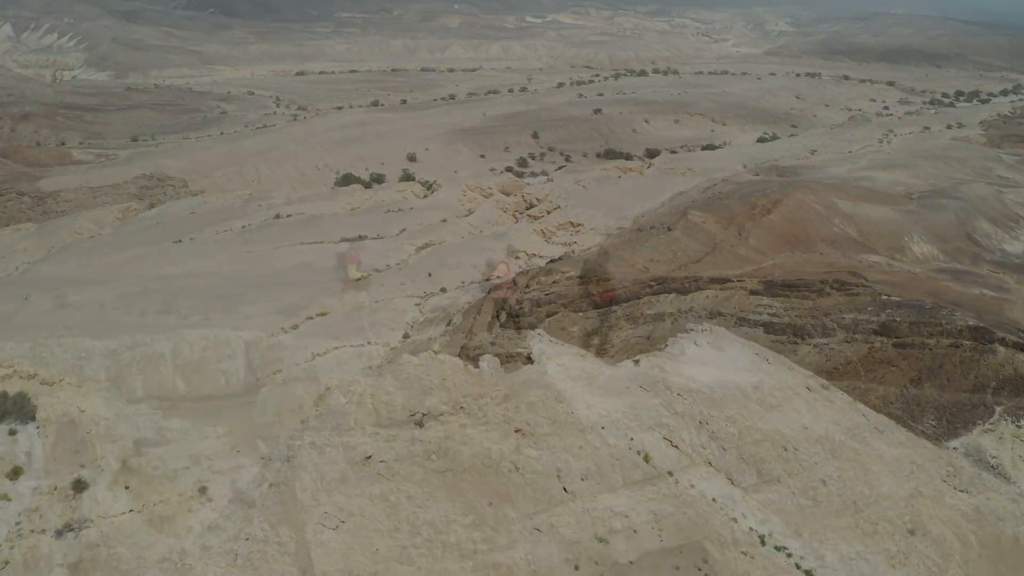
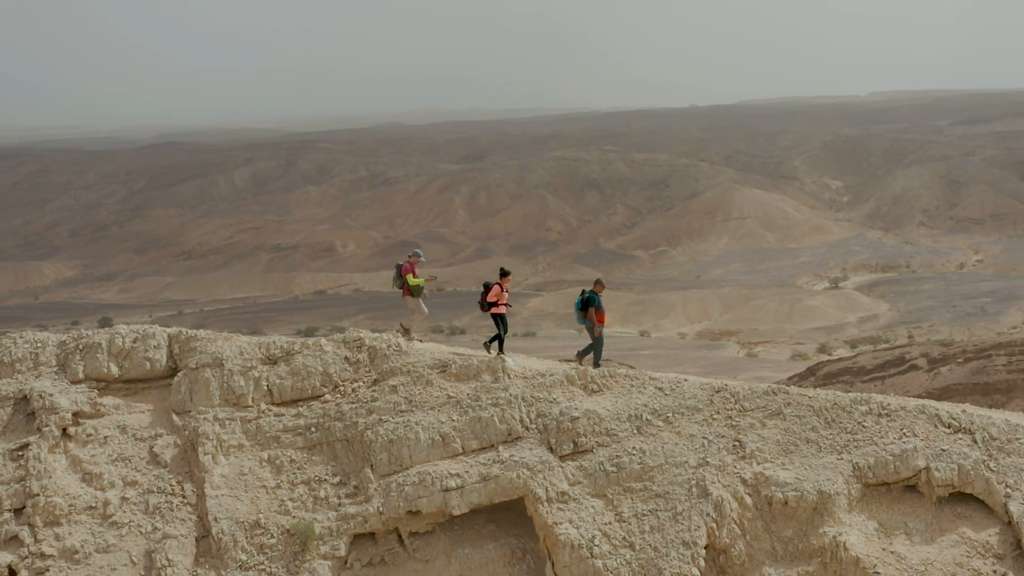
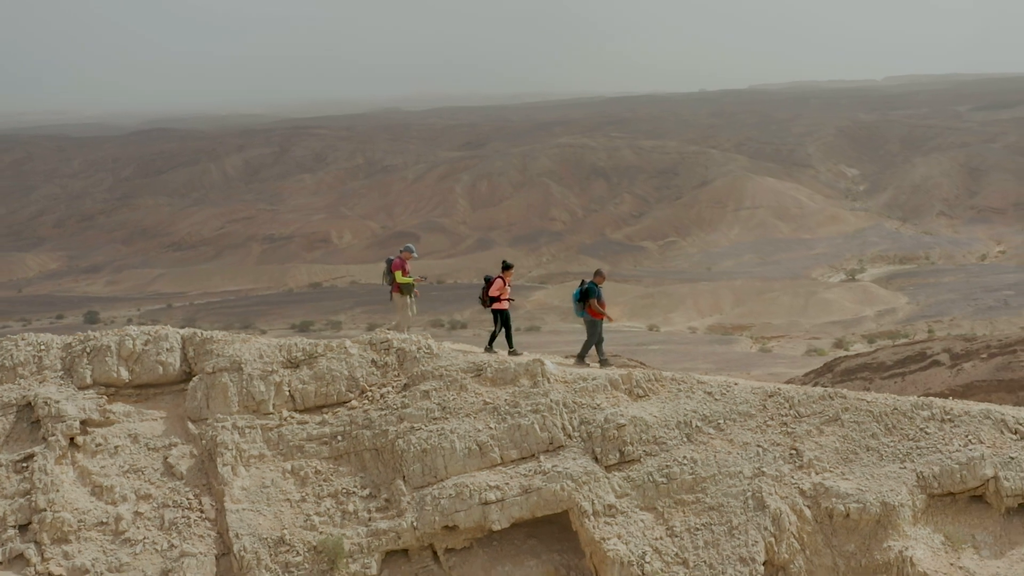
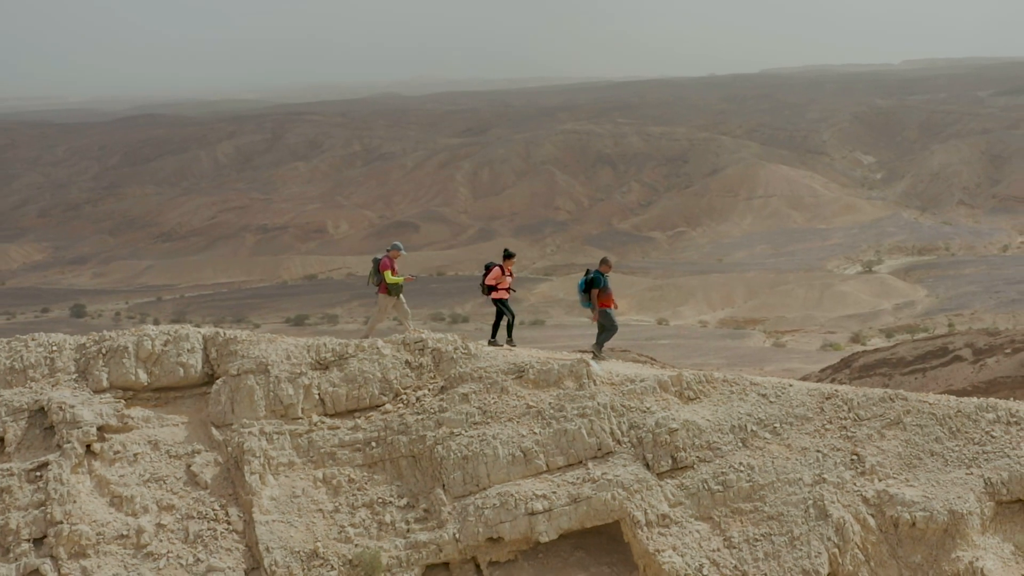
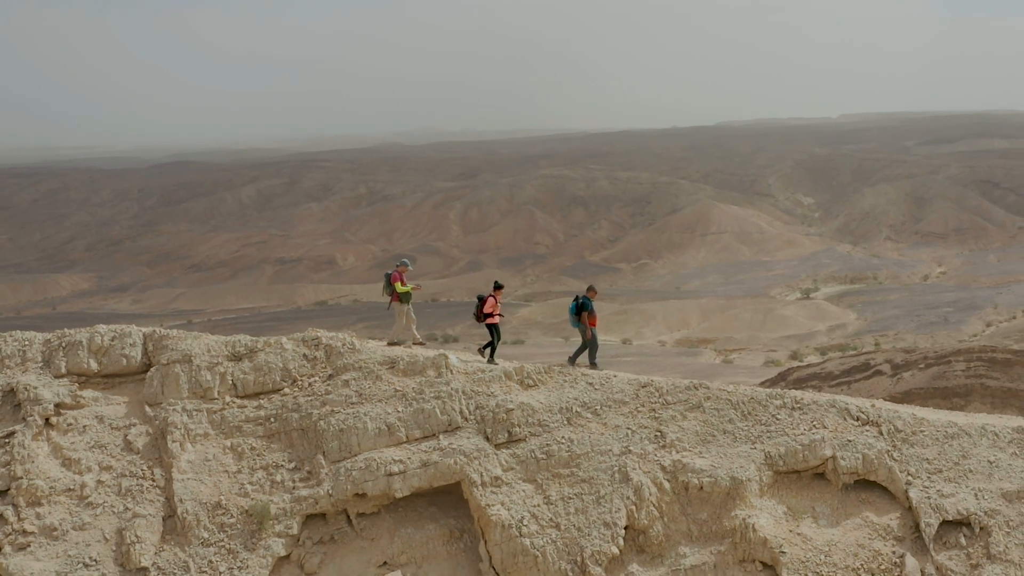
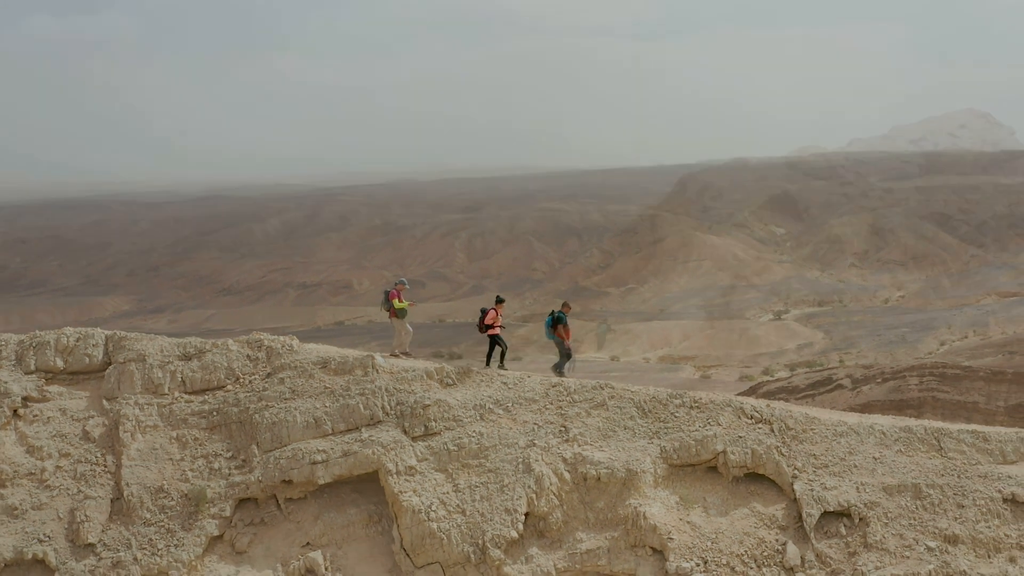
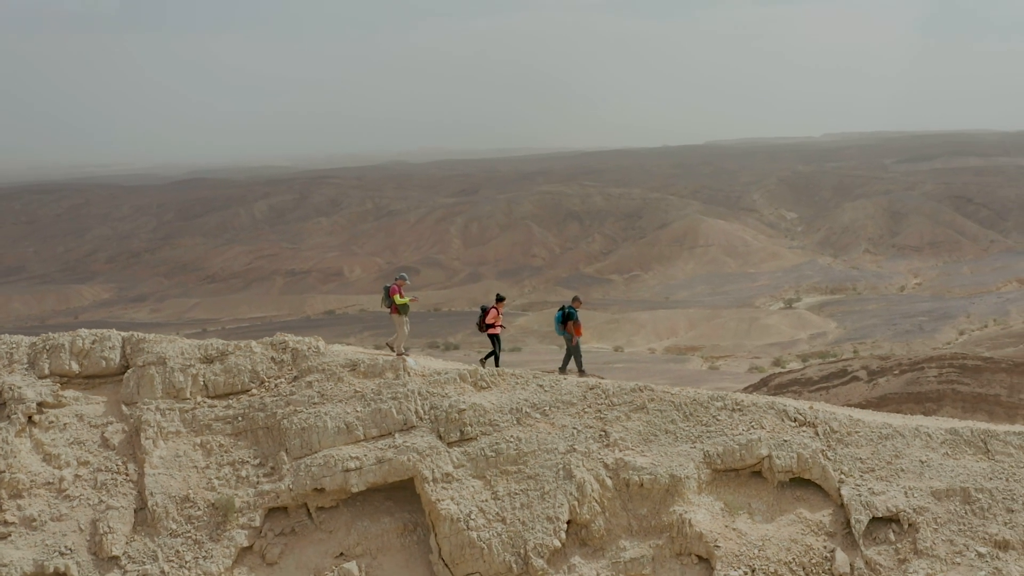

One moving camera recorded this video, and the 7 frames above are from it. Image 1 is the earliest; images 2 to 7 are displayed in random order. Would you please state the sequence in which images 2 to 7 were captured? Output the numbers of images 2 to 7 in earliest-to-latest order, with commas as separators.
4, 3, 2, 5, 7, 6
